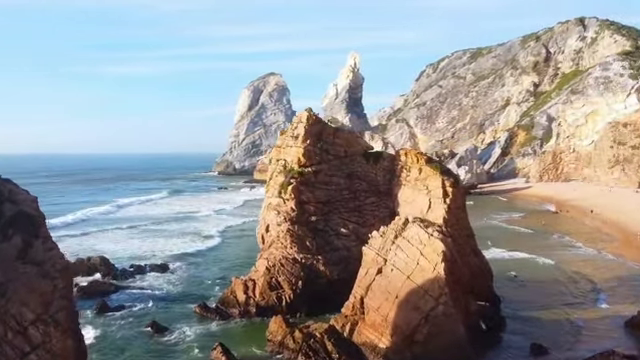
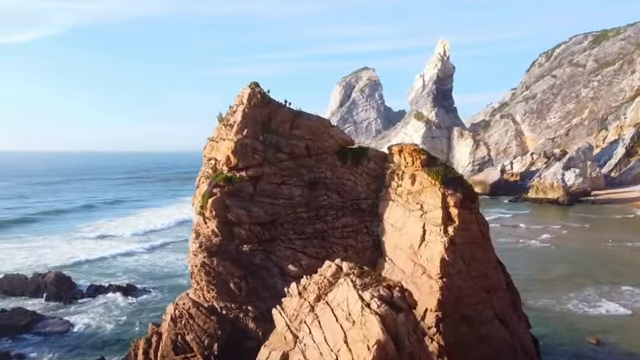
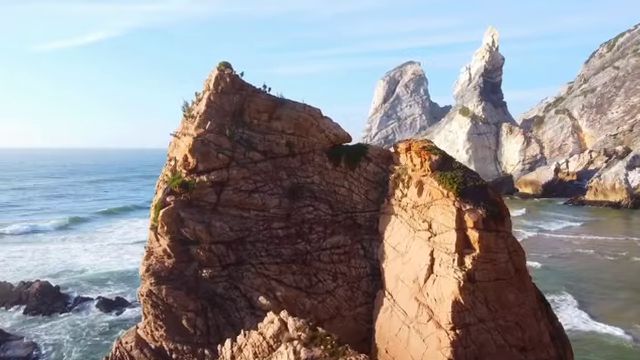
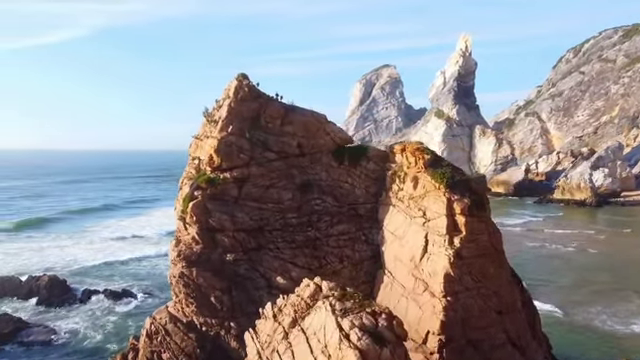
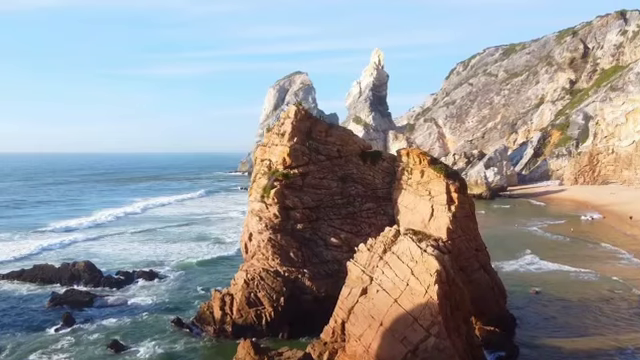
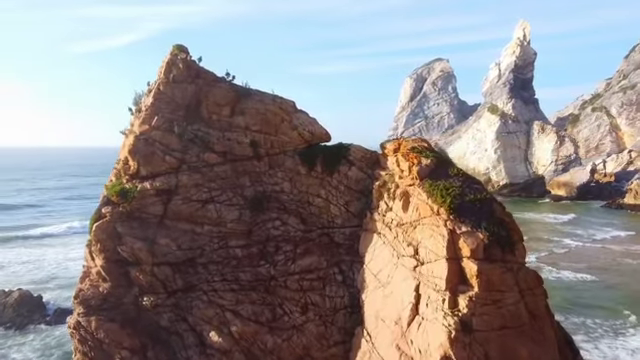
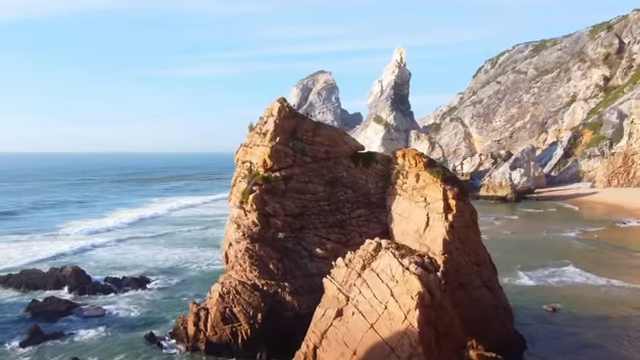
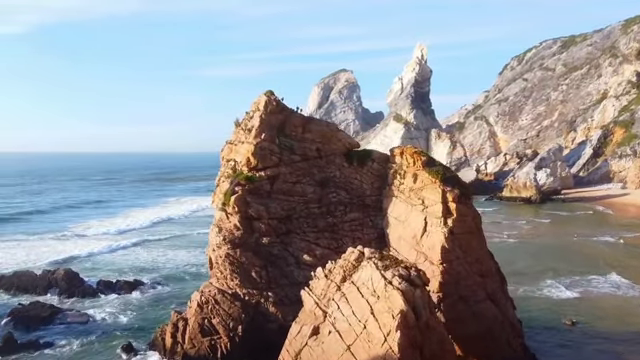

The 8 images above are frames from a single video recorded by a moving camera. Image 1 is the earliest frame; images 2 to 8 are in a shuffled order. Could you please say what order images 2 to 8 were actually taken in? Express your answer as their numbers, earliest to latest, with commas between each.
5, 7, 8, 2, 4, 3, 6
